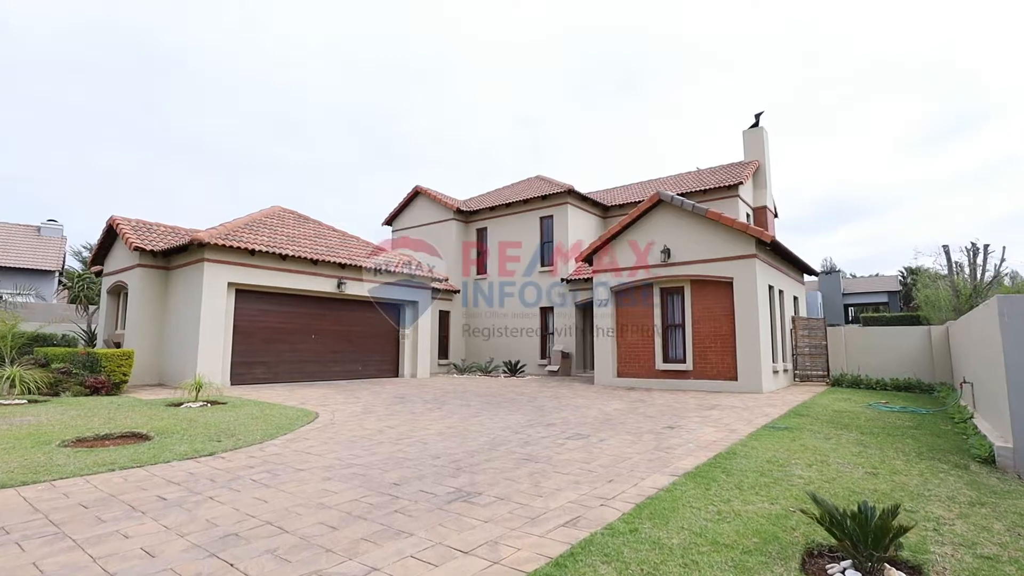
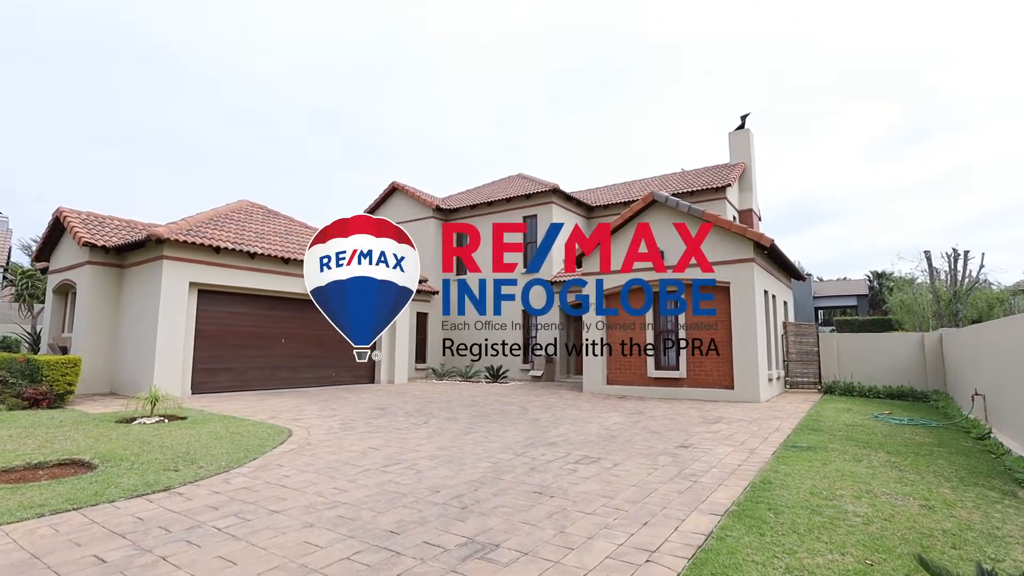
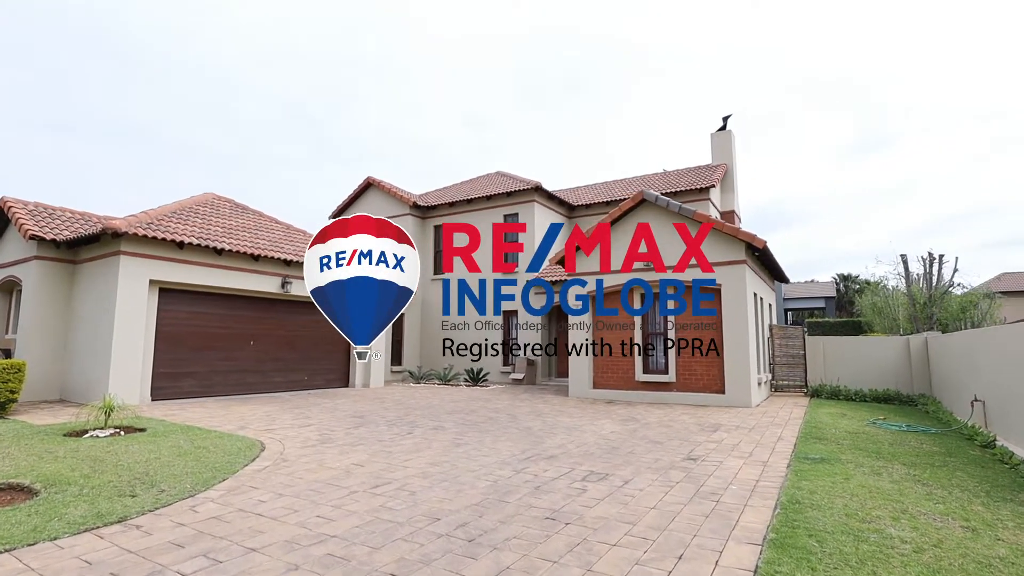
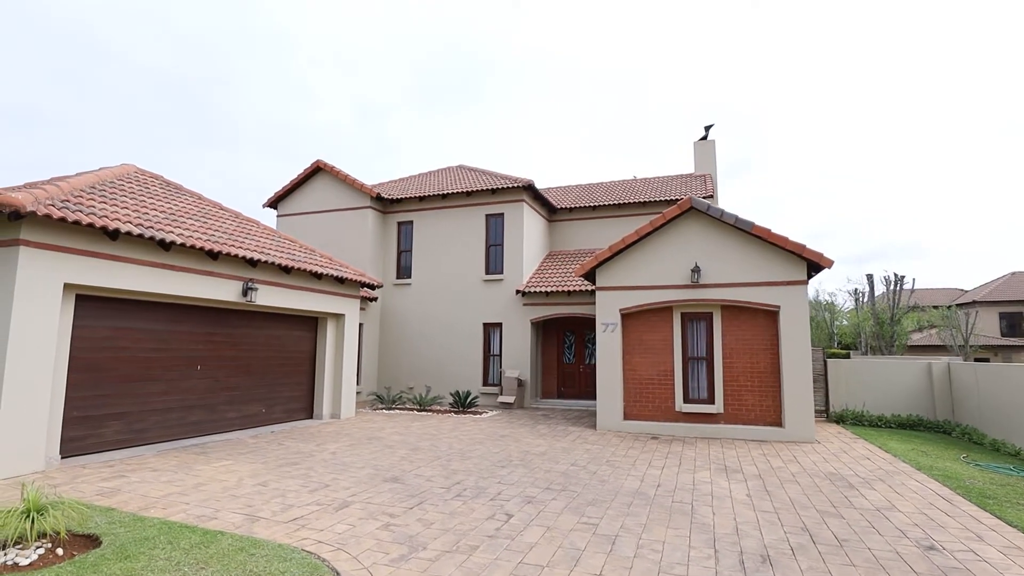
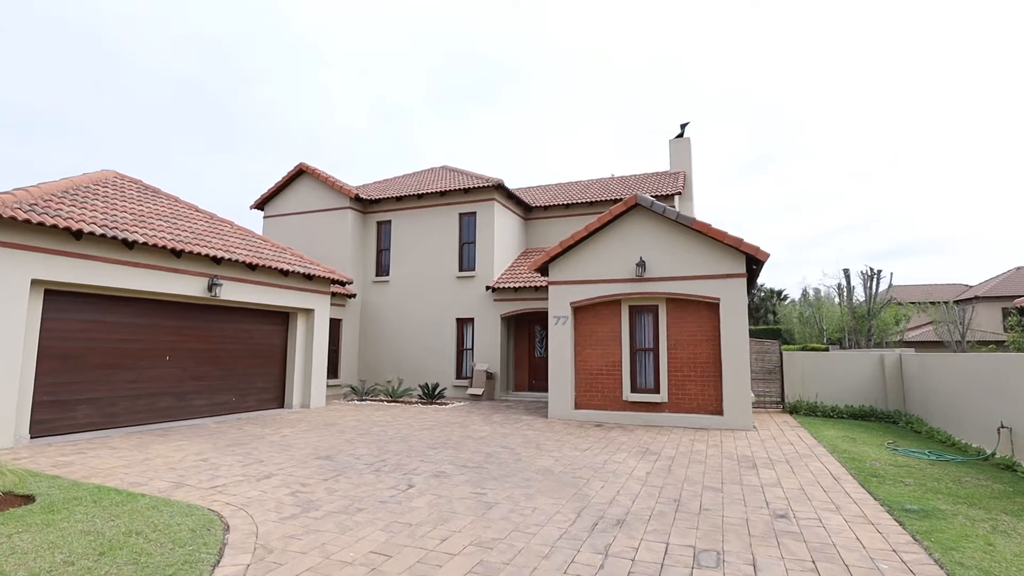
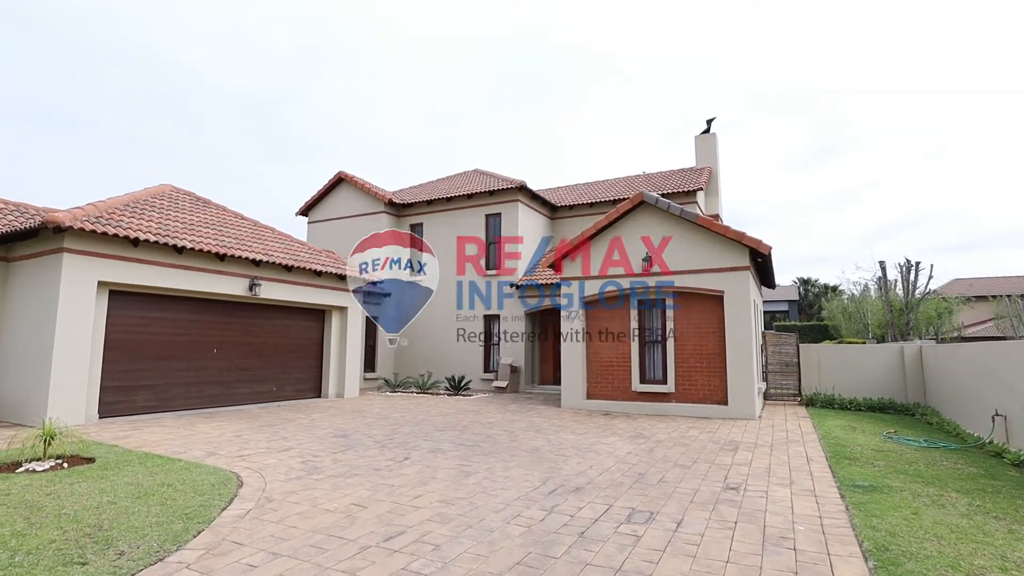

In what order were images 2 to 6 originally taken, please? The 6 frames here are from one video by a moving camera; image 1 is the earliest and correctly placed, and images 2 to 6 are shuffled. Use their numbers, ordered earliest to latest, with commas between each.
2, 3, 6, 5, 4
